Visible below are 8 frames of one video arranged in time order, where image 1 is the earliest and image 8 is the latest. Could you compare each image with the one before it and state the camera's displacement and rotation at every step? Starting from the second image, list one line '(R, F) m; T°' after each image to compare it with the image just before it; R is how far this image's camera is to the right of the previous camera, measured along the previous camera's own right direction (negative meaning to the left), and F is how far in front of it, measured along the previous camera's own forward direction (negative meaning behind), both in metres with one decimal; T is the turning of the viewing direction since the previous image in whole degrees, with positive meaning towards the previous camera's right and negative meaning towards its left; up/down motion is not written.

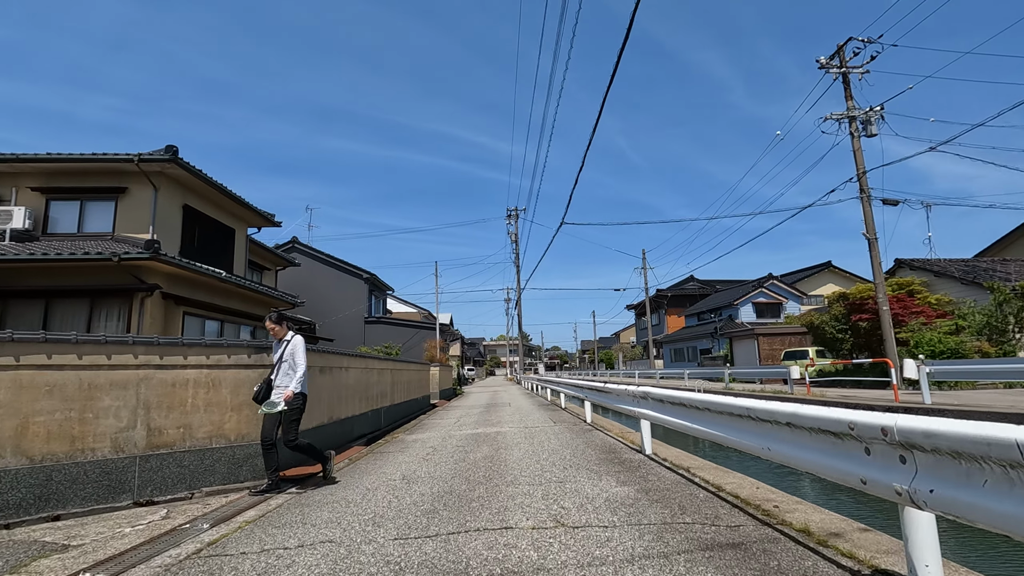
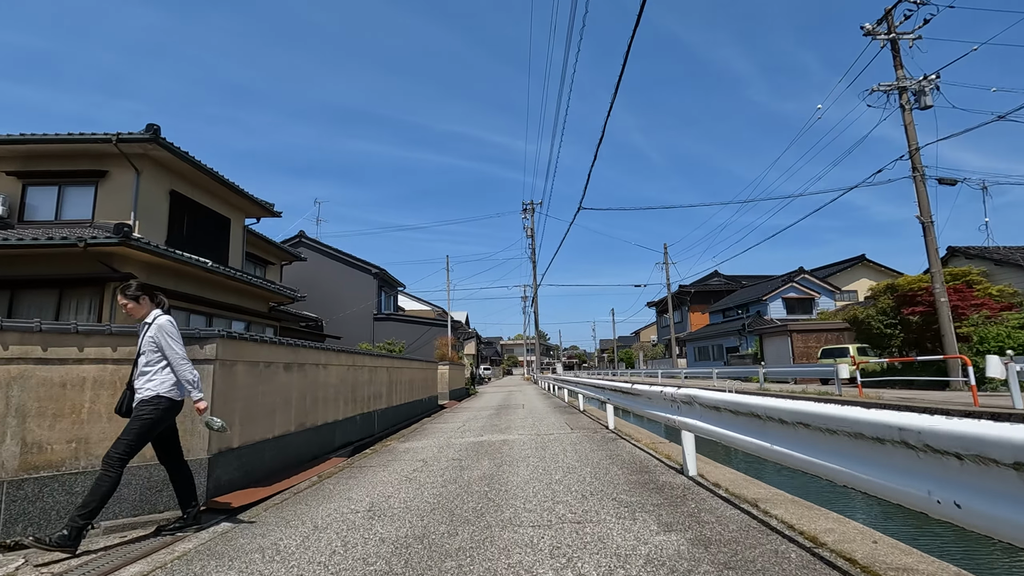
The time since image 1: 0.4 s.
(+0.1, +1.2) m; -2°
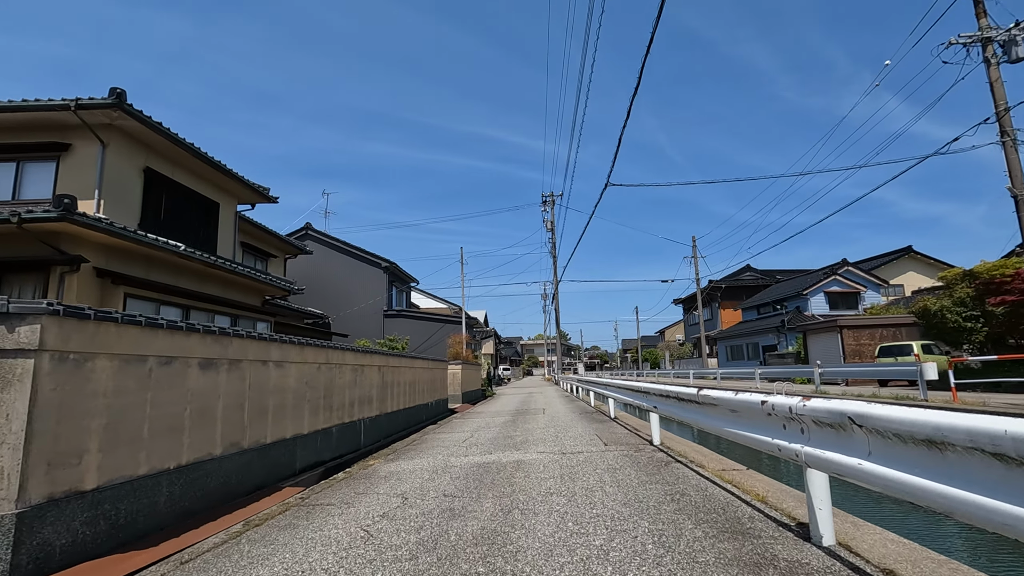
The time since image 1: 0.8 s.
(0.0, +1.6) m; -2°
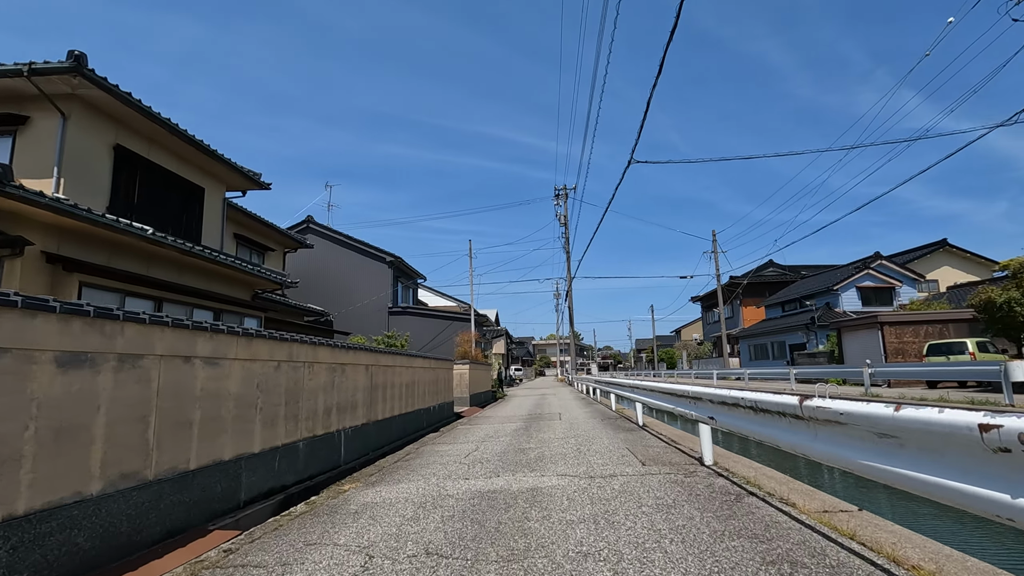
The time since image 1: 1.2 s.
(0.0, +1.3) m; -1°
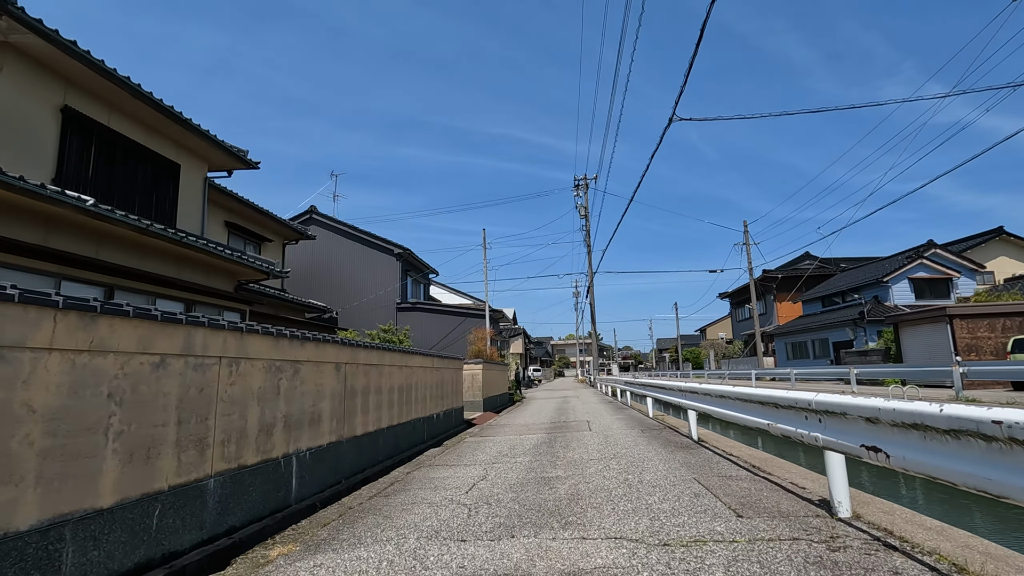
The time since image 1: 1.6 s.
(0.0, +1.7) m; -2°
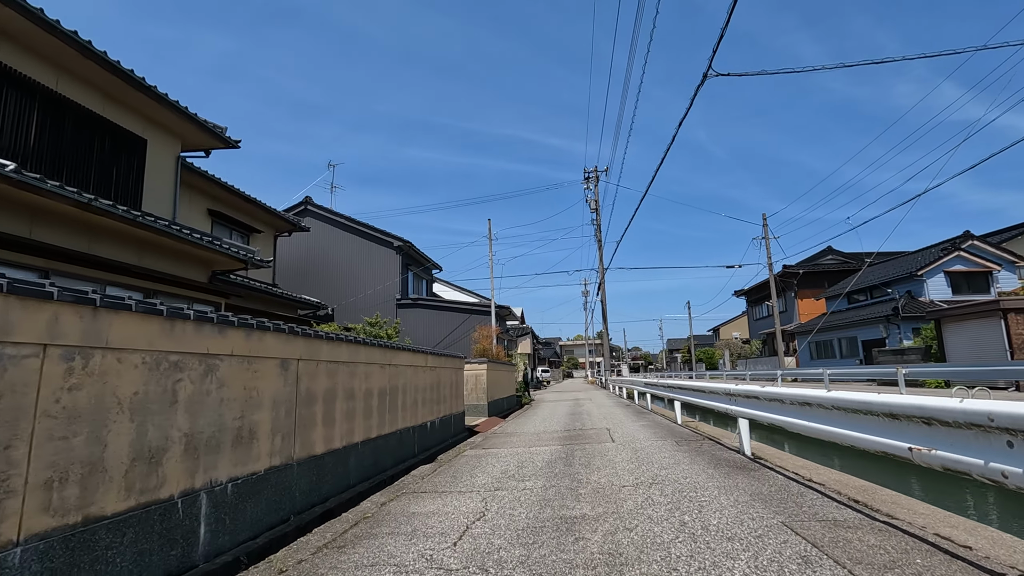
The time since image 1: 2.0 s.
(0.0, +1.3) m; -1°
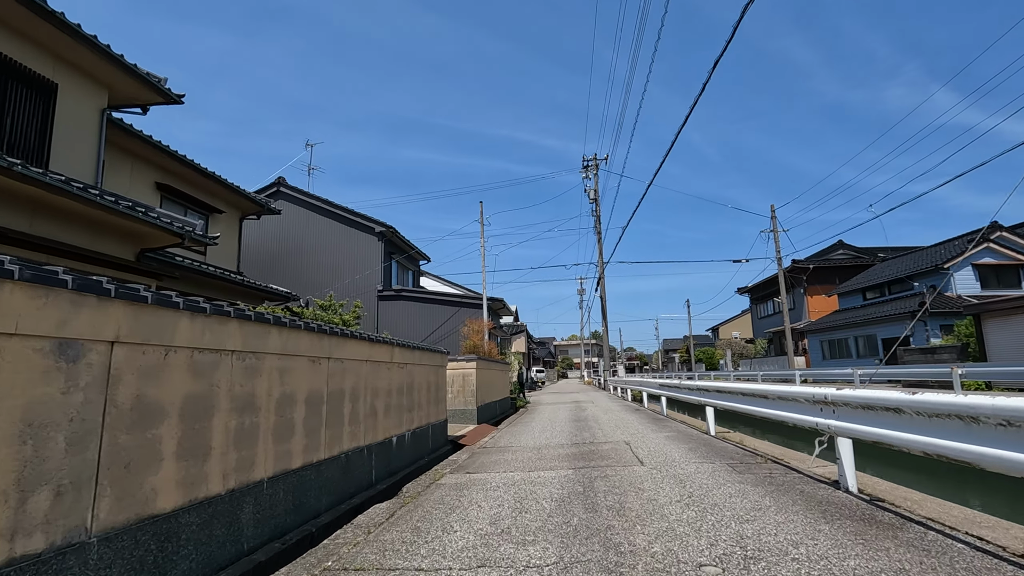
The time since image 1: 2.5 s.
(0.0, +1.7) m; +1°
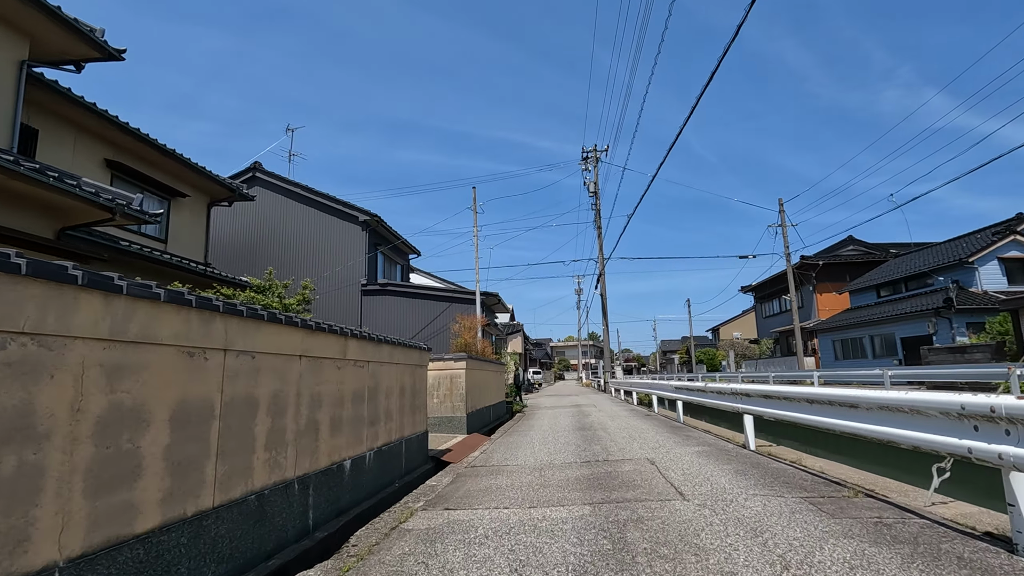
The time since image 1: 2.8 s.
(0.0, +1.3) m; 0°
